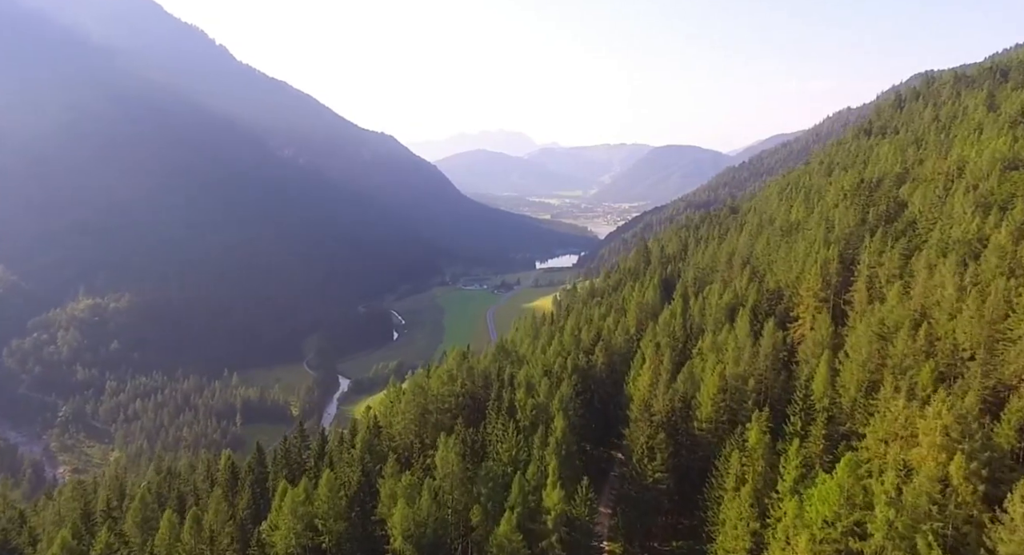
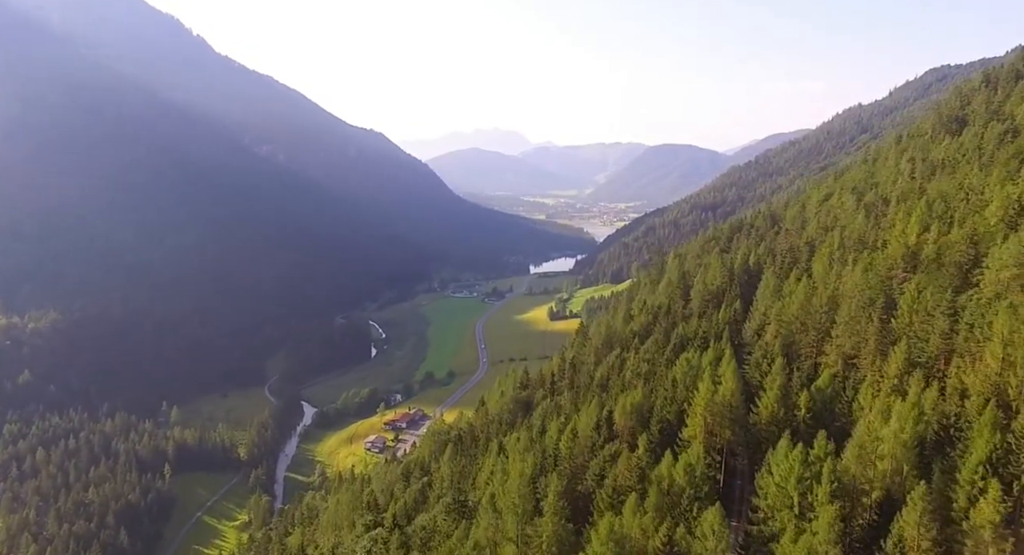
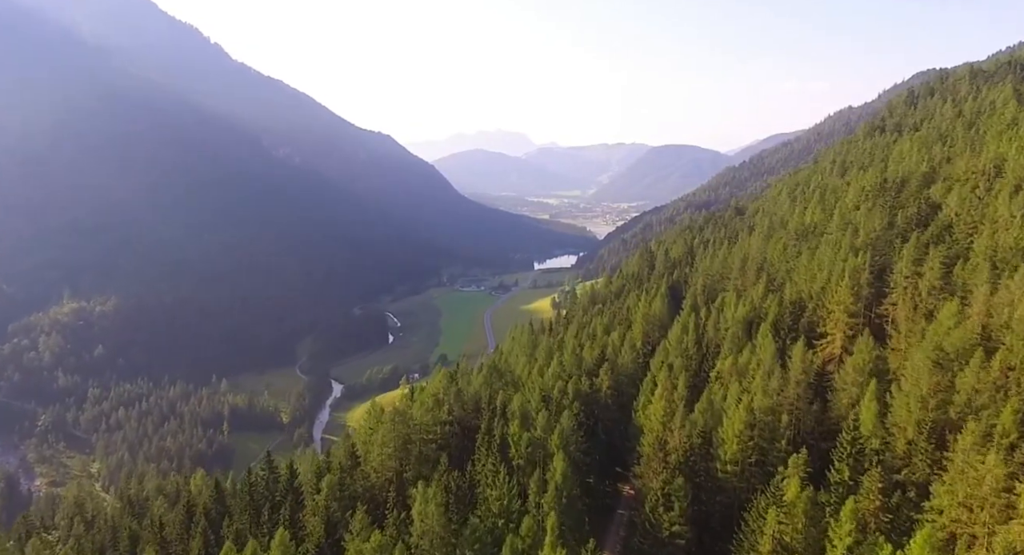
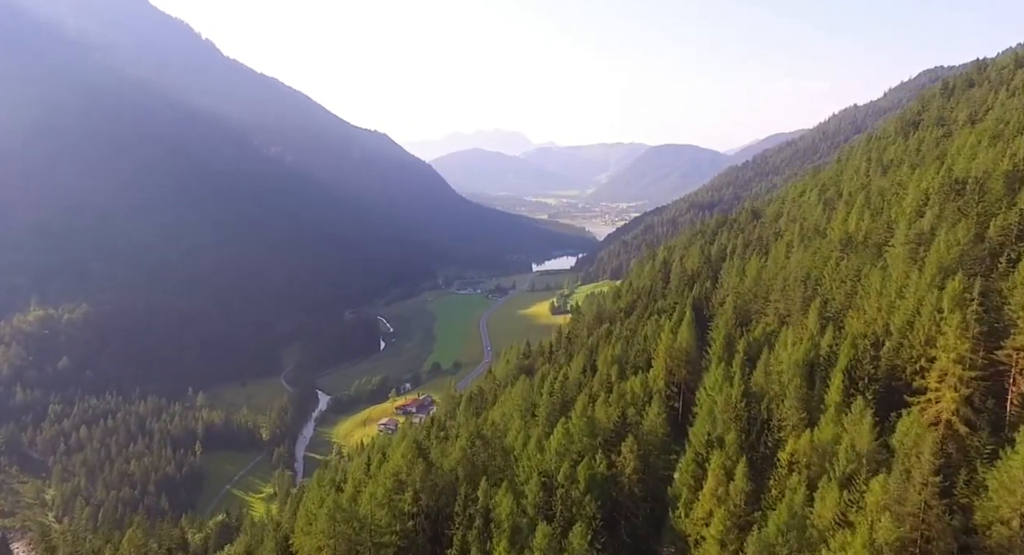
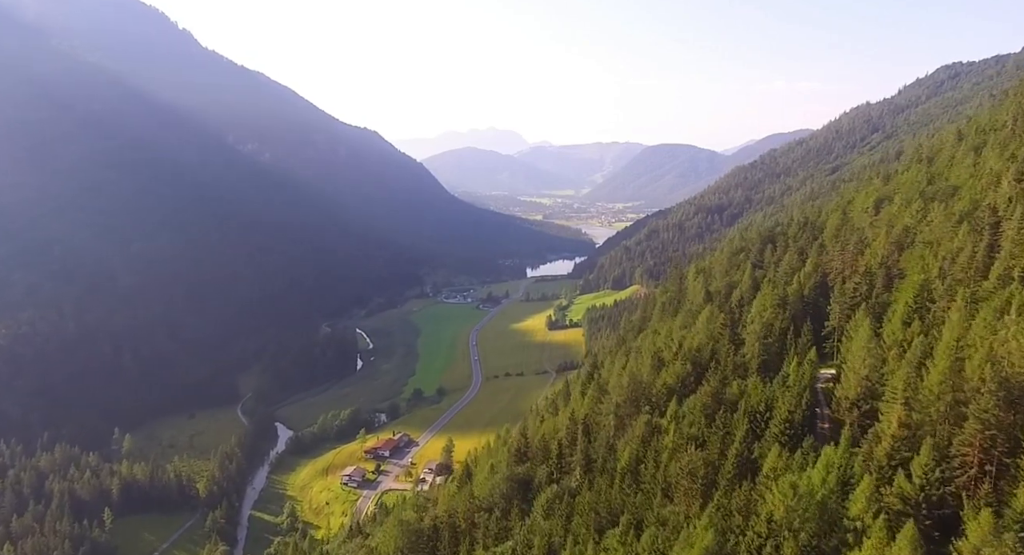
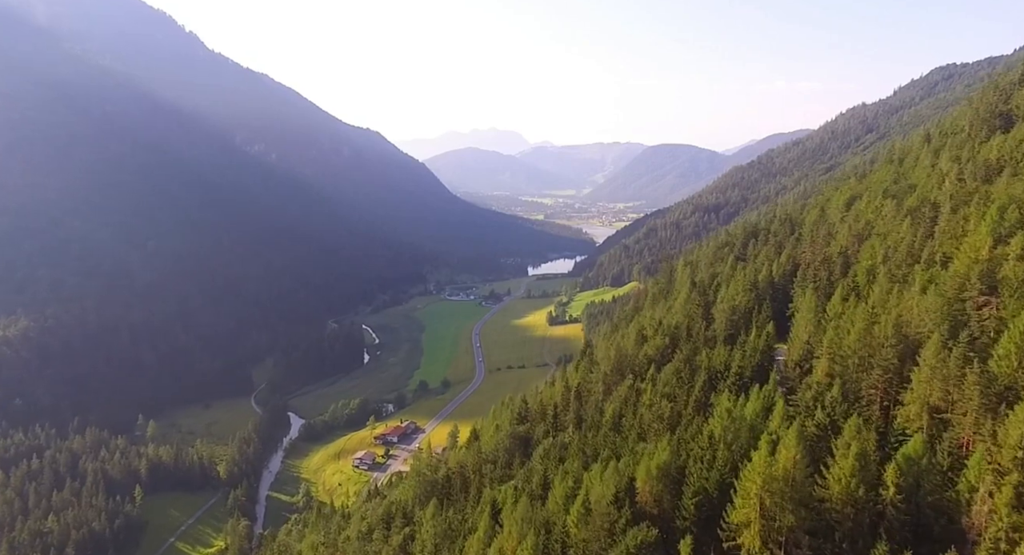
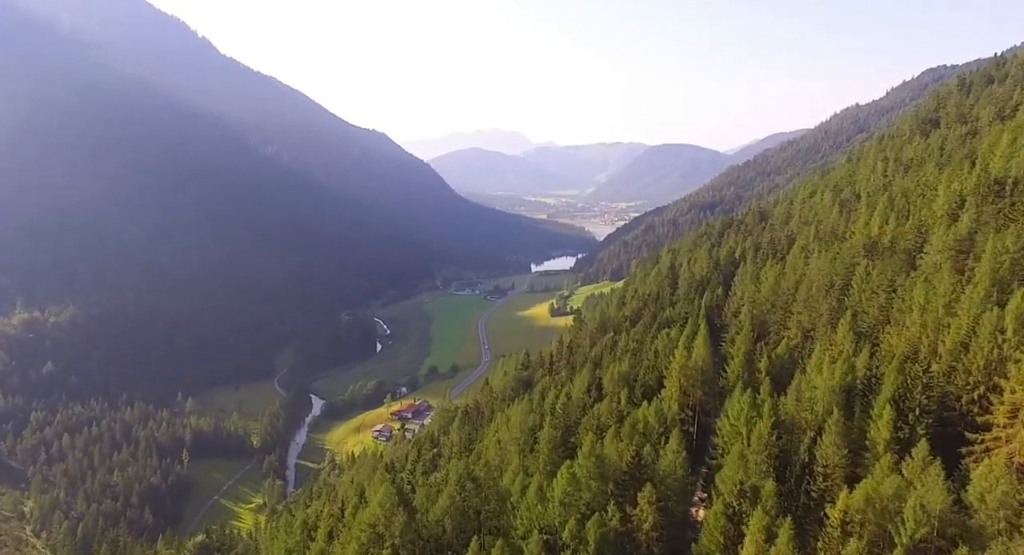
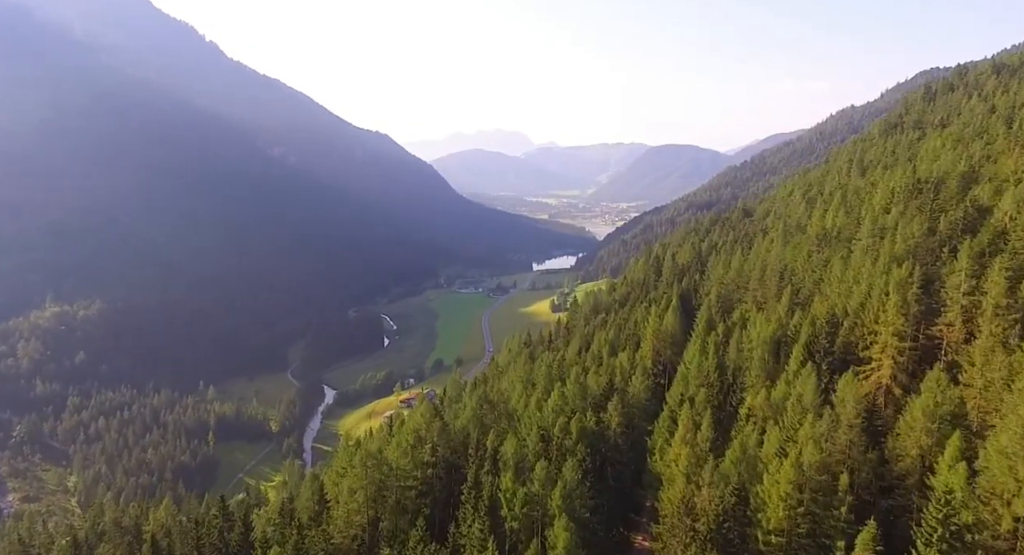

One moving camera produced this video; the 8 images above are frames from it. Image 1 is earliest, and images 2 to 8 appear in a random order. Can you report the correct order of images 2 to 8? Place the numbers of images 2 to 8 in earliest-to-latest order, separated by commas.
3, 8, 4, 7, 2, 6, 5
